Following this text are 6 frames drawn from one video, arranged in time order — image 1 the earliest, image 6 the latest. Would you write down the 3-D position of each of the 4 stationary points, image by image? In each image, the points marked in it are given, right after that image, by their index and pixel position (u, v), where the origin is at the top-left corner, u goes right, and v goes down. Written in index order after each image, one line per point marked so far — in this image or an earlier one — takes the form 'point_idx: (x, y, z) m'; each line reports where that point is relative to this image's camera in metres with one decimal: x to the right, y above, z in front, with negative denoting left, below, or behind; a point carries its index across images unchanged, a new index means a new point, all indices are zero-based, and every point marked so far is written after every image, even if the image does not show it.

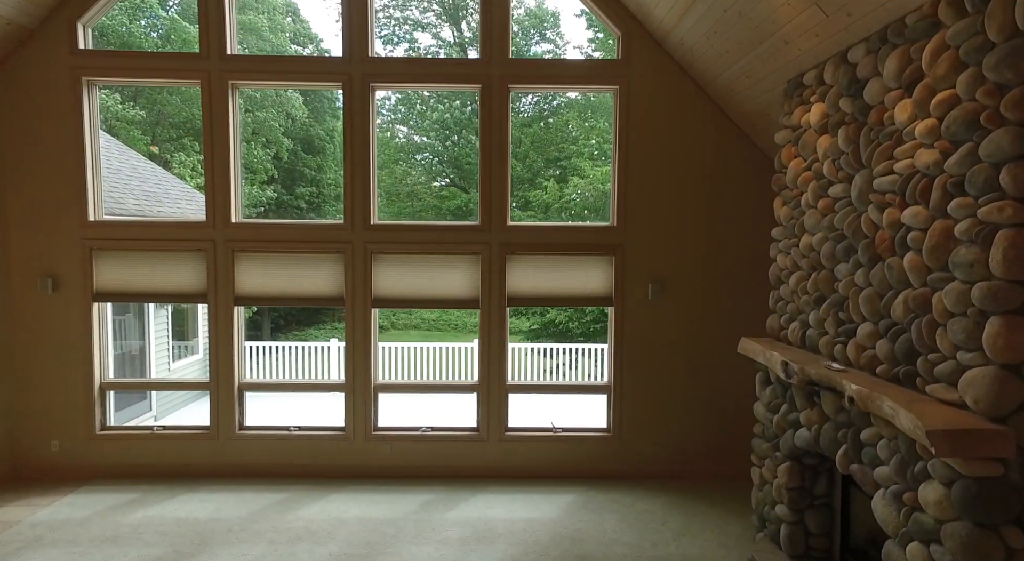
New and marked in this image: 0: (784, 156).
0: (+1.6, +0.7, +3.3) m
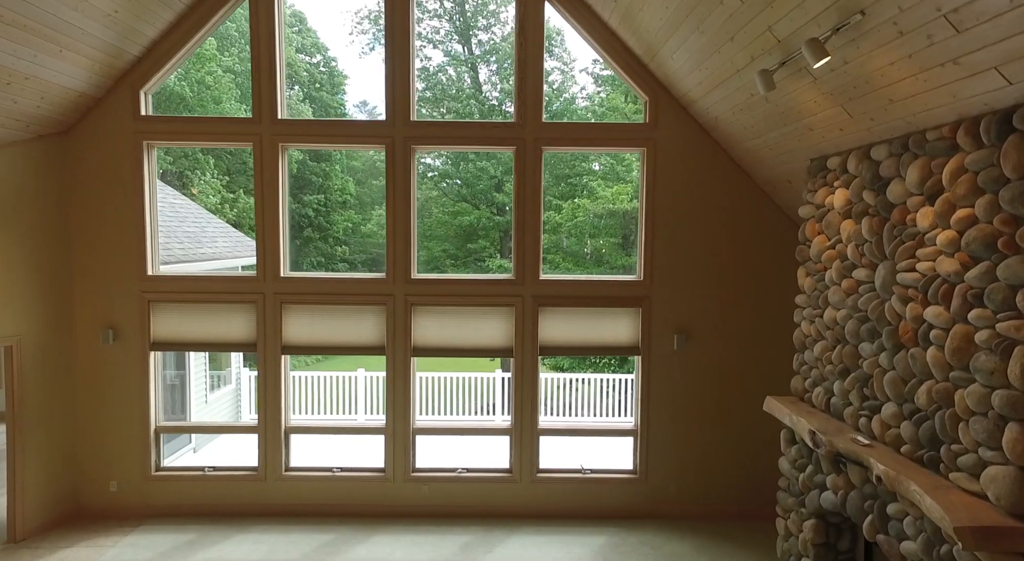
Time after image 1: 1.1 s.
0: (+1.8, +0.3, +3.6) m
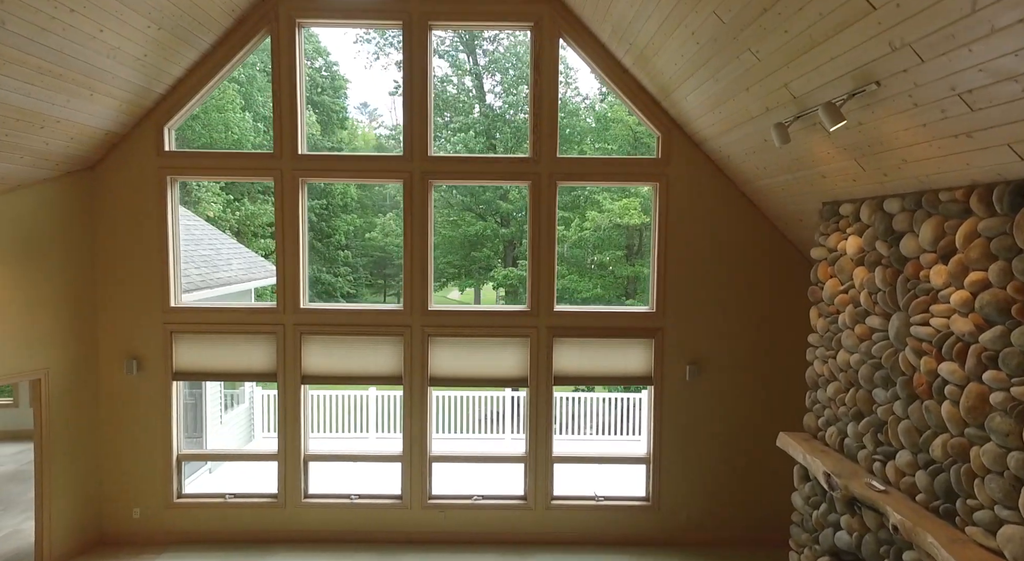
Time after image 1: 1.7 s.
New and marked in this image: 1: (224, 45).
0: (+2.0, +0.1, +3.7) m
1: (-2.3, +1.9, +4.6) m
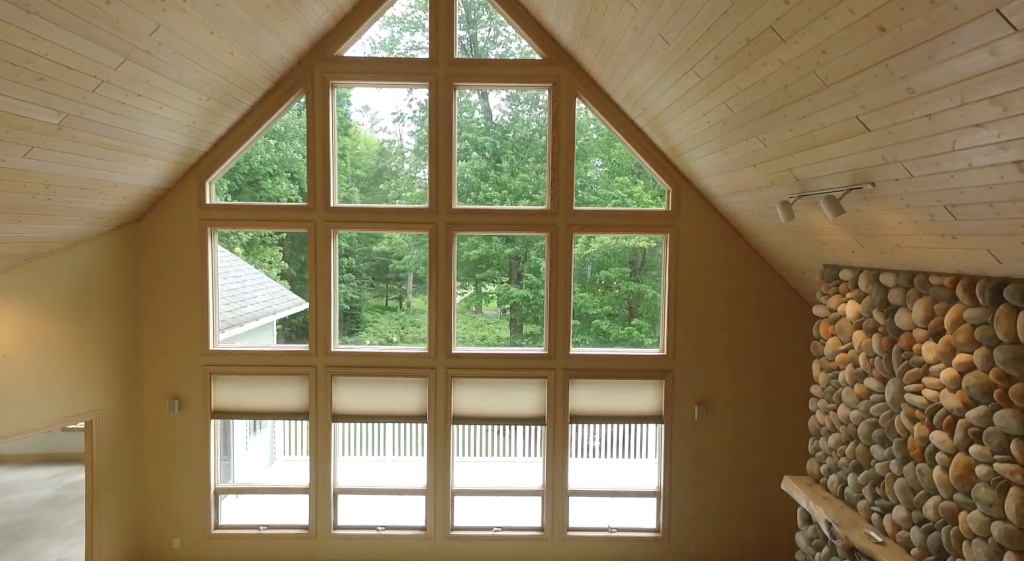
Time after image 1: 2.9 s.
0: (+2.1, -0.3, +4.0) m
1: (-2.1, +1.5, +4.9) m
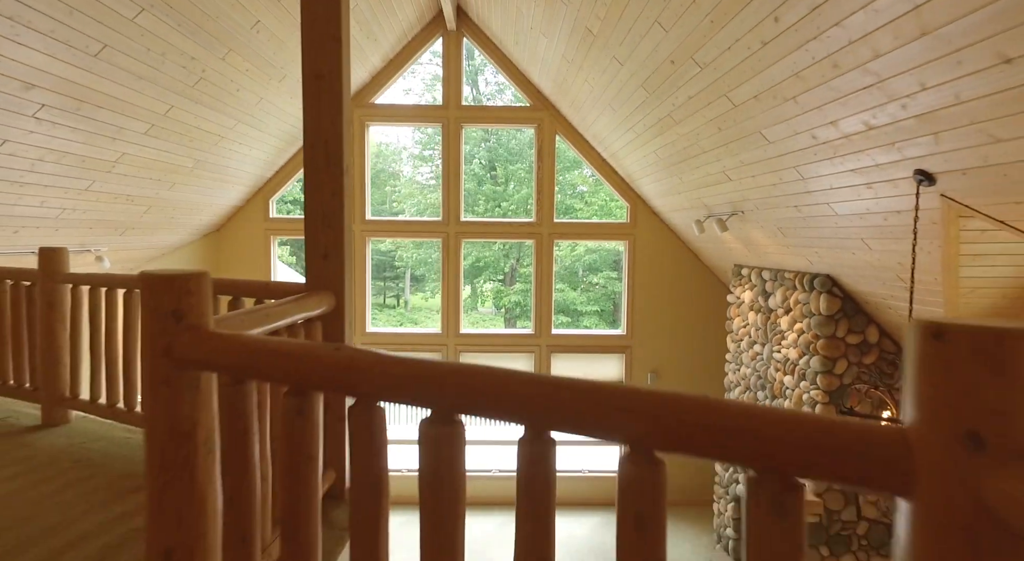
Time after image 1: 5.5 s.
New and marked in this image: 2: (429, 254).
0: (+2.1, -0.3, +5.4) m
1: (-2.2, +1.5, +6.3) m
2: (-0.9, +0.3, +6.6) m
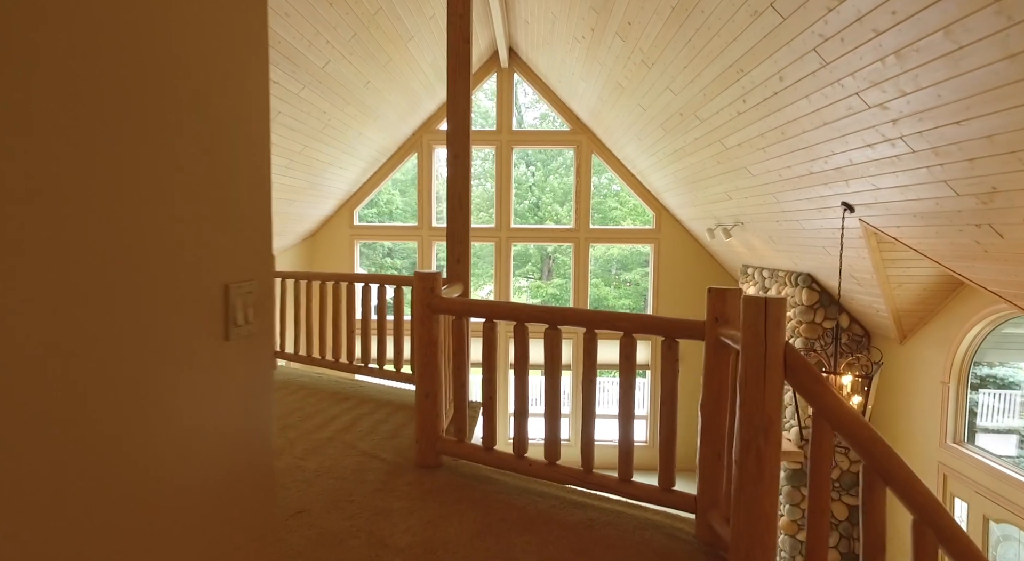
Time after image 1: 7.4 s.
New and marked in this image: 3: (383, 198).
0: (+2.6, -0.3, +6.4) m
1: (-1.6, +1.6, +7.6) m
2: (-0.4, +0.3, +7.8) m
3: (-1.8, +1.0, +7.8) m
